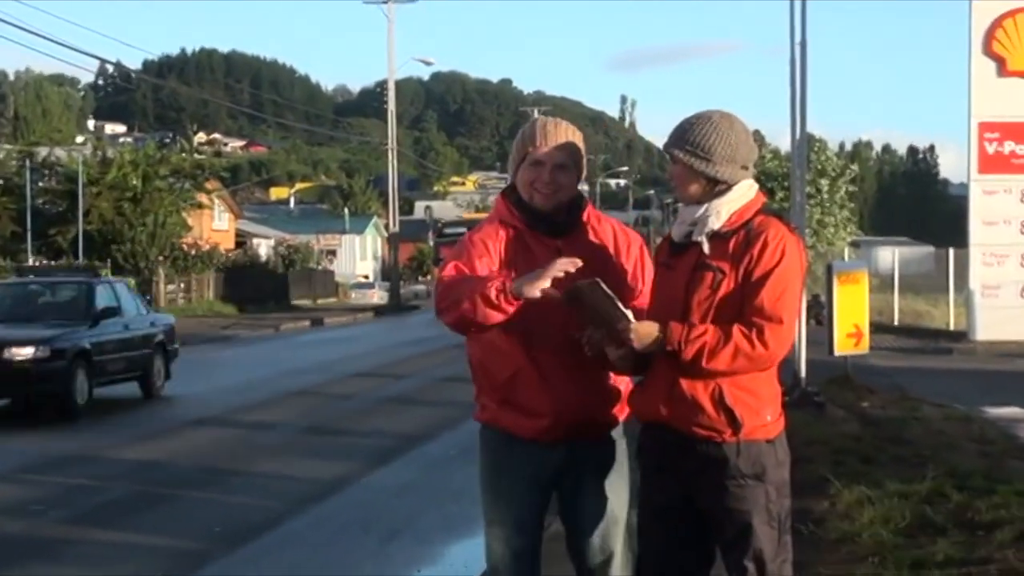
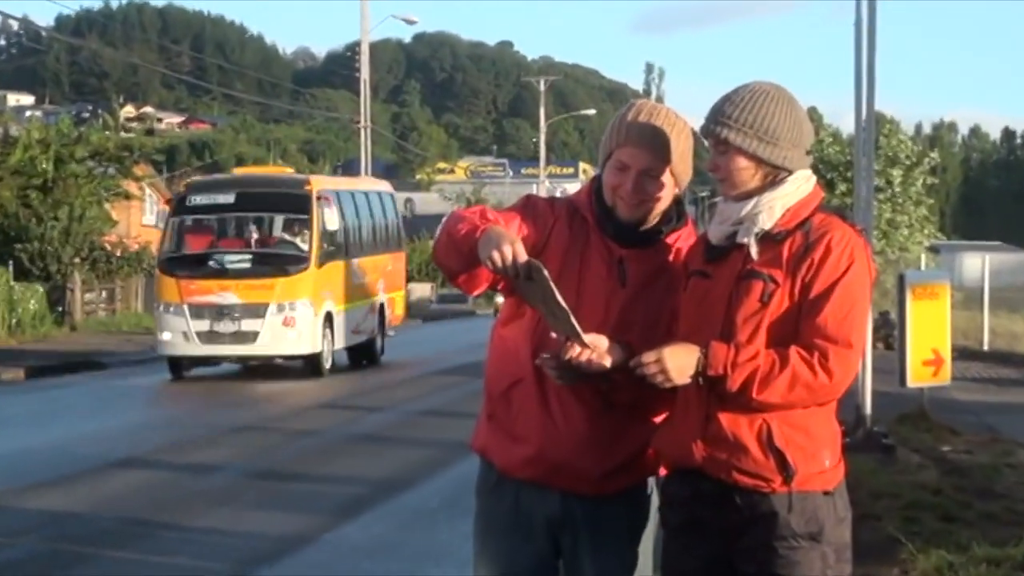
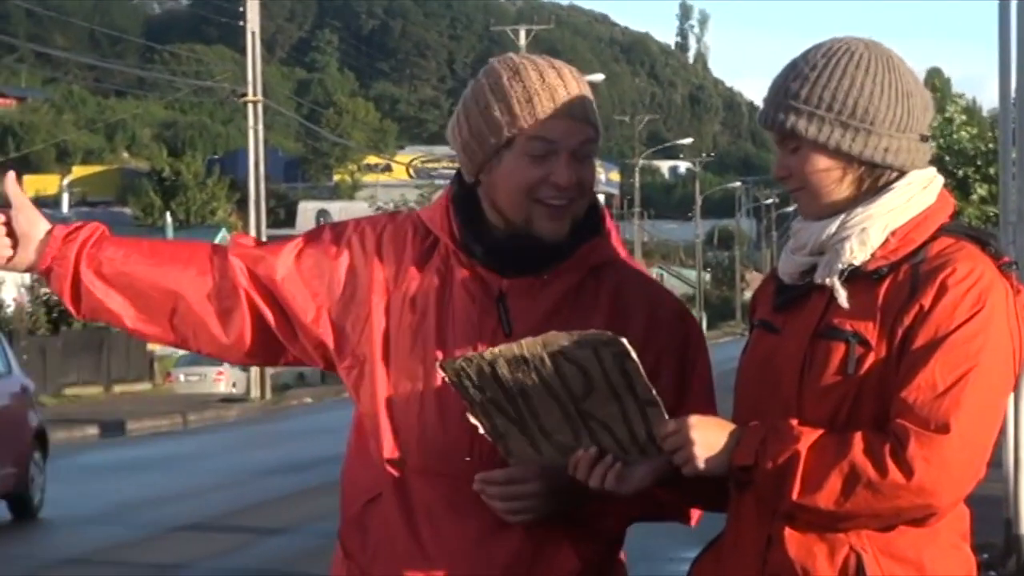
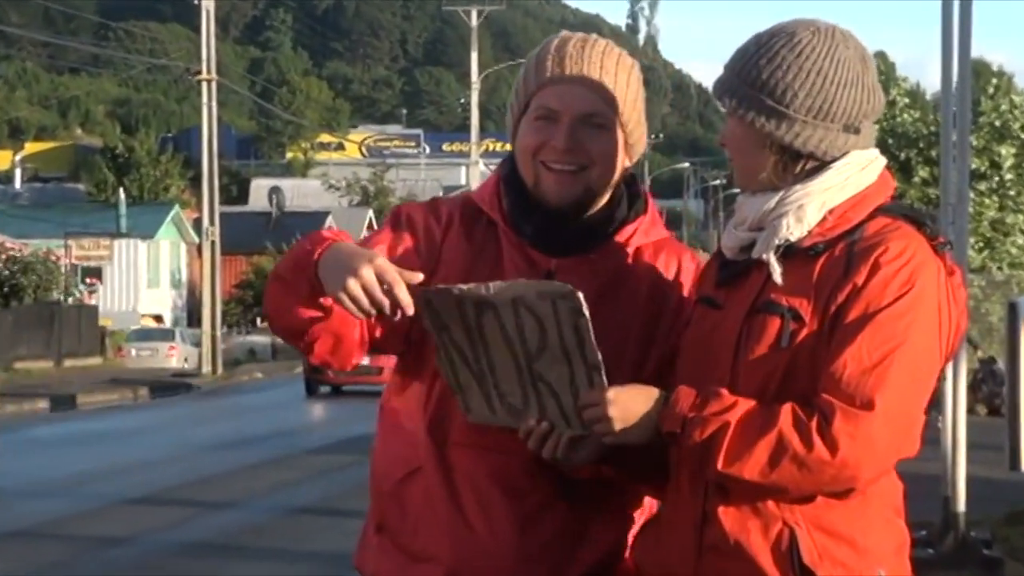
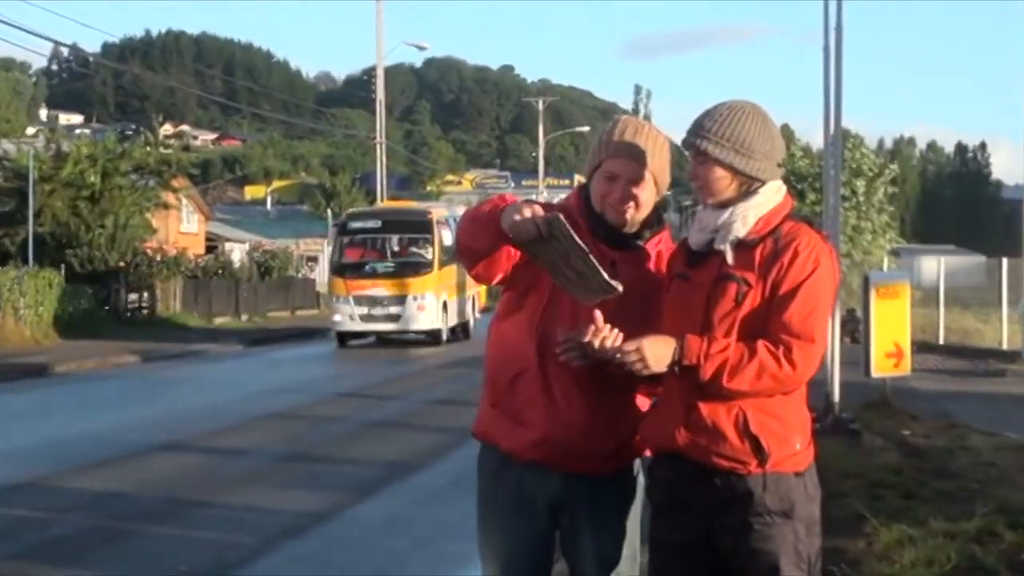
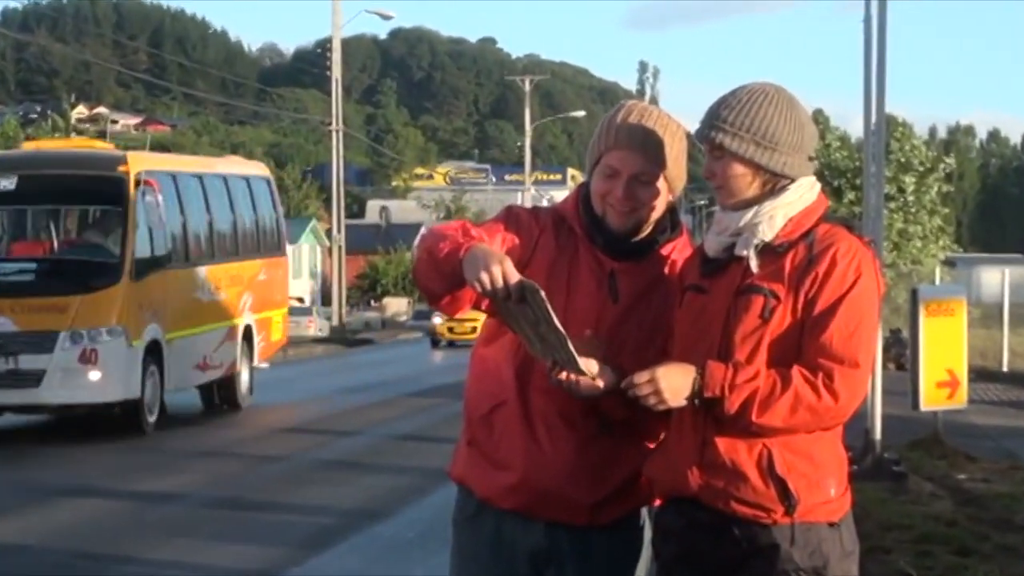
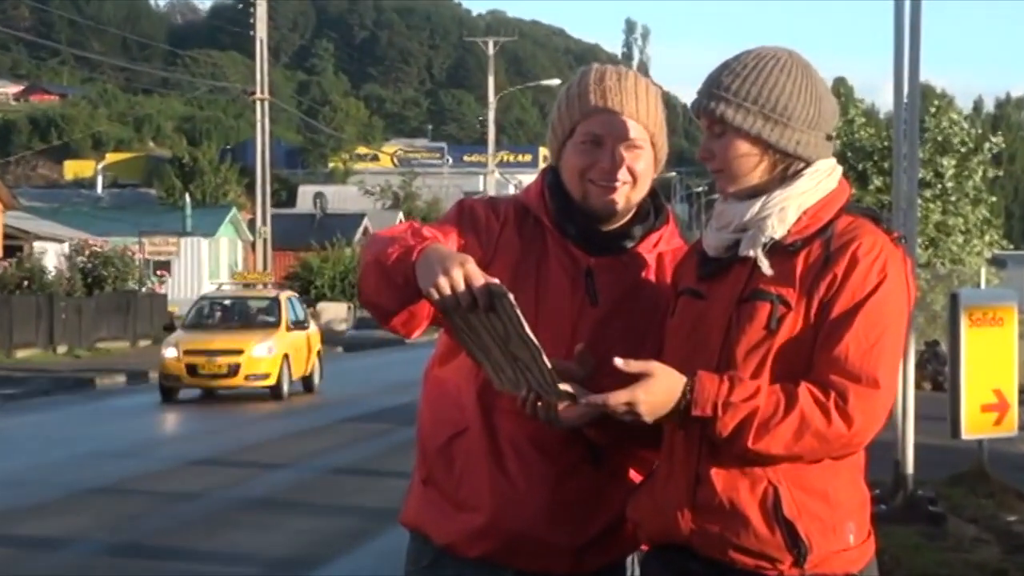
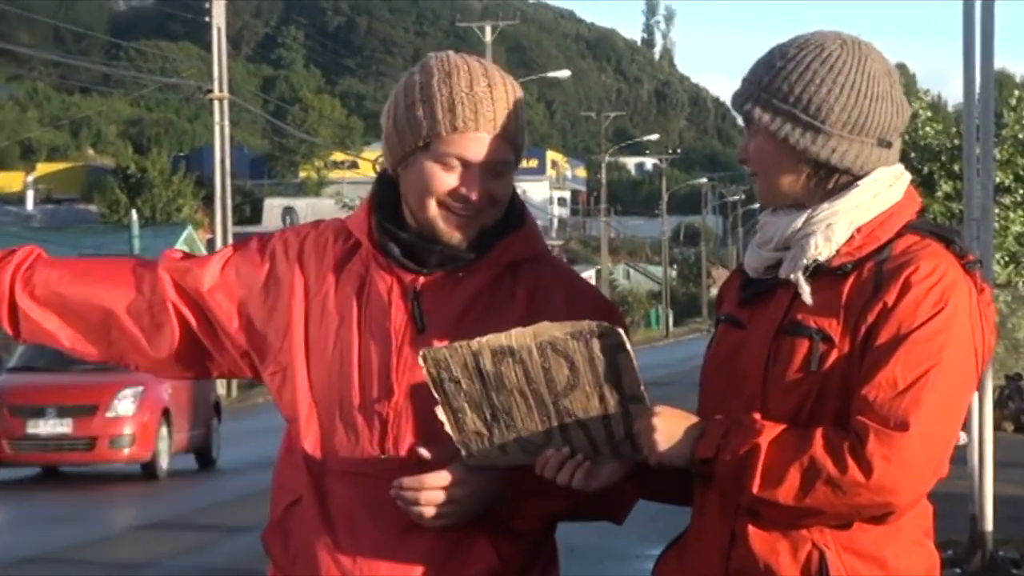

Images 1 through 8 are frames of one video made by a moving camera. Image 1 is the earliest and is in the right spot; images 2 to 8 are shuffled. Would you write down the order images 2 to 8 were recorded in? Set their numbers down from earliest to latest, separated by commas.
5, 2, 6, 7, 4, 8, 3
